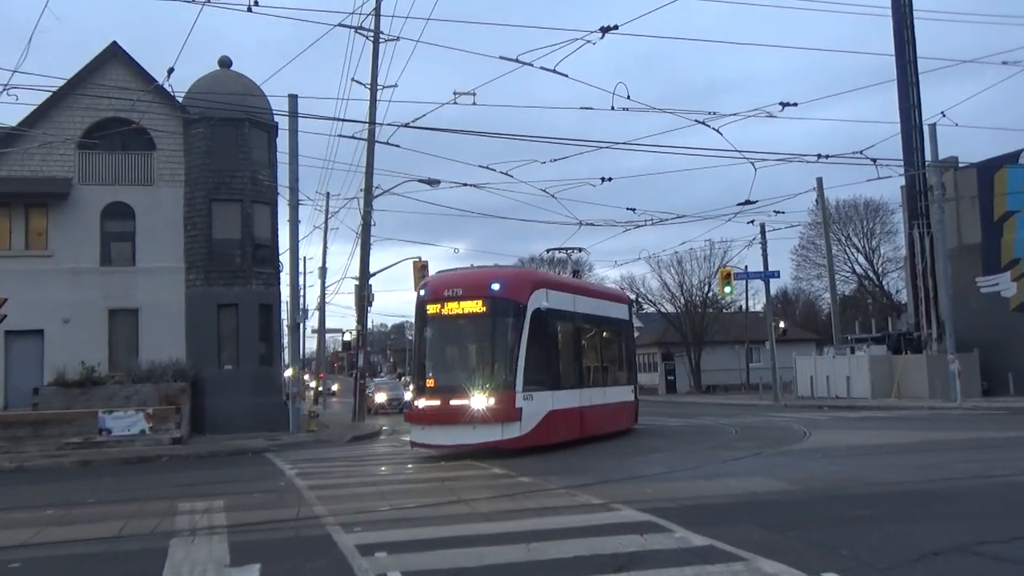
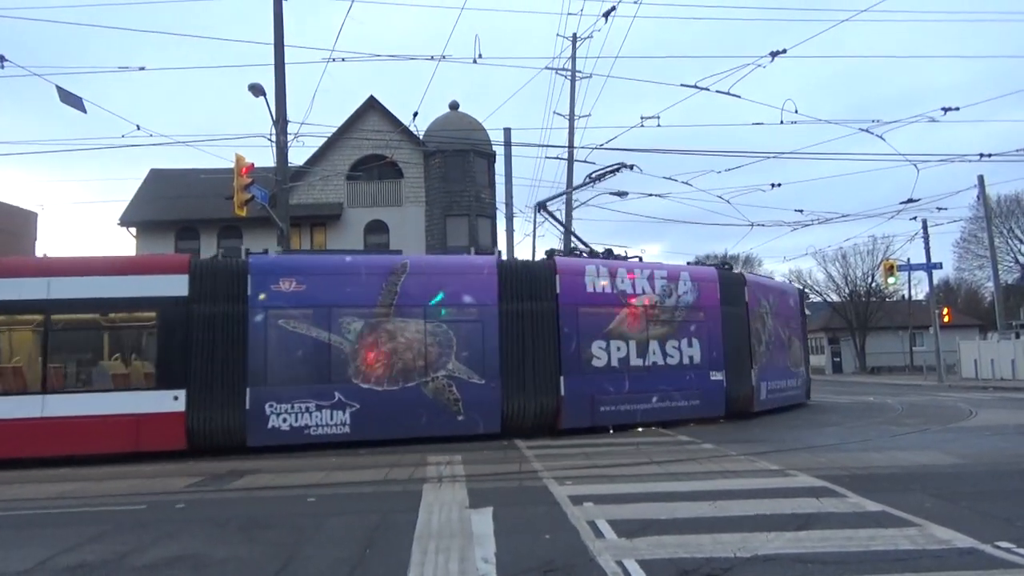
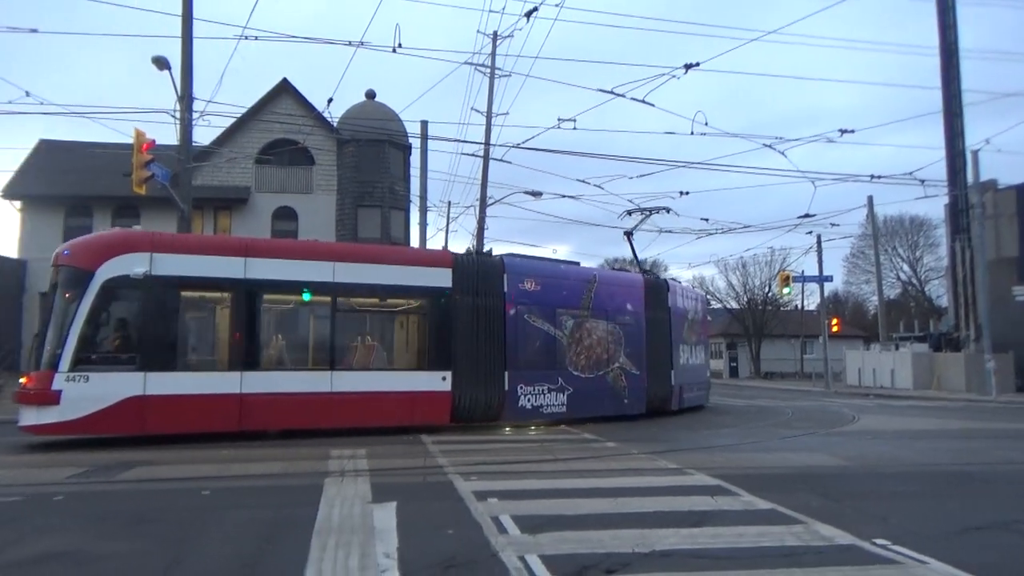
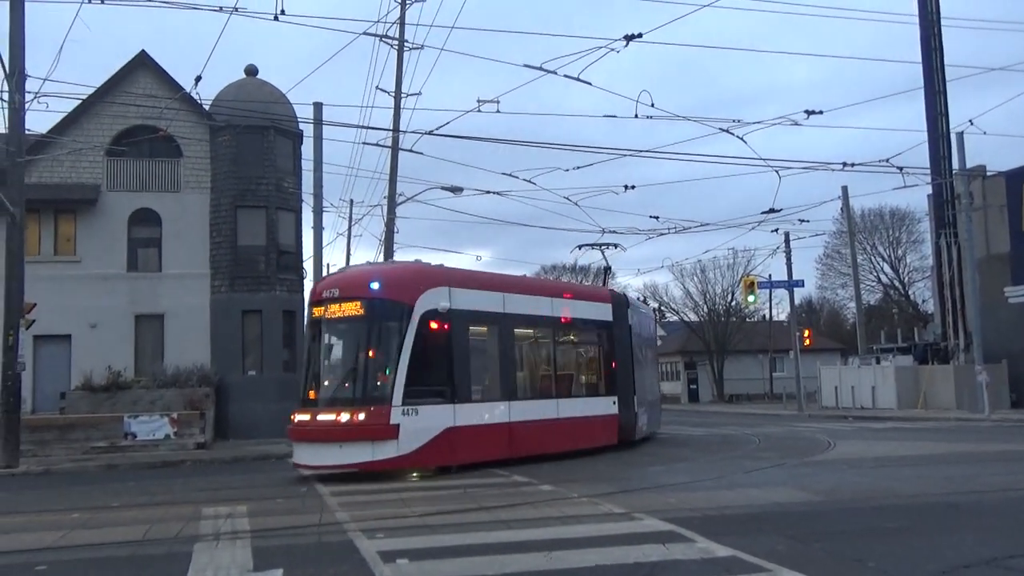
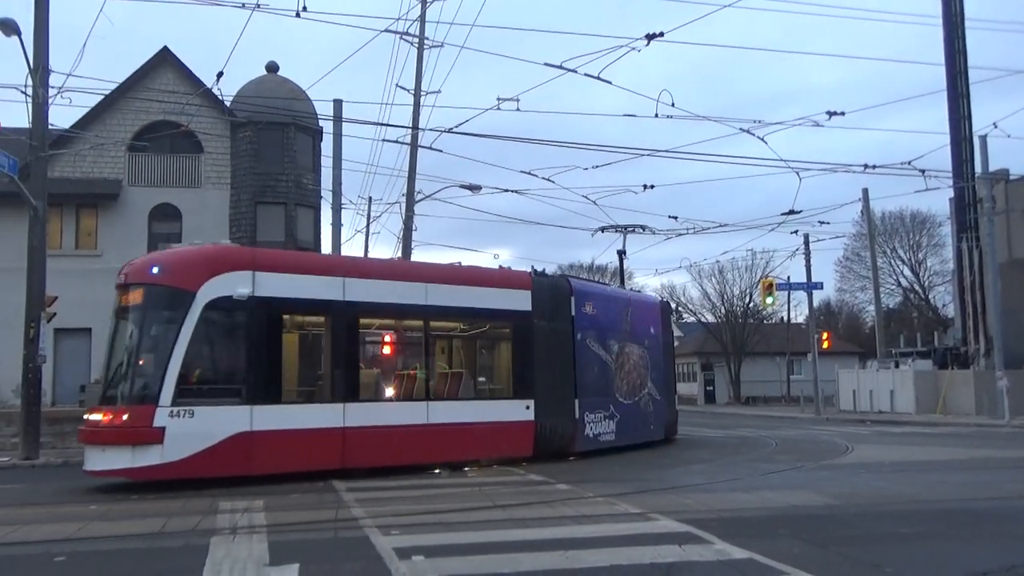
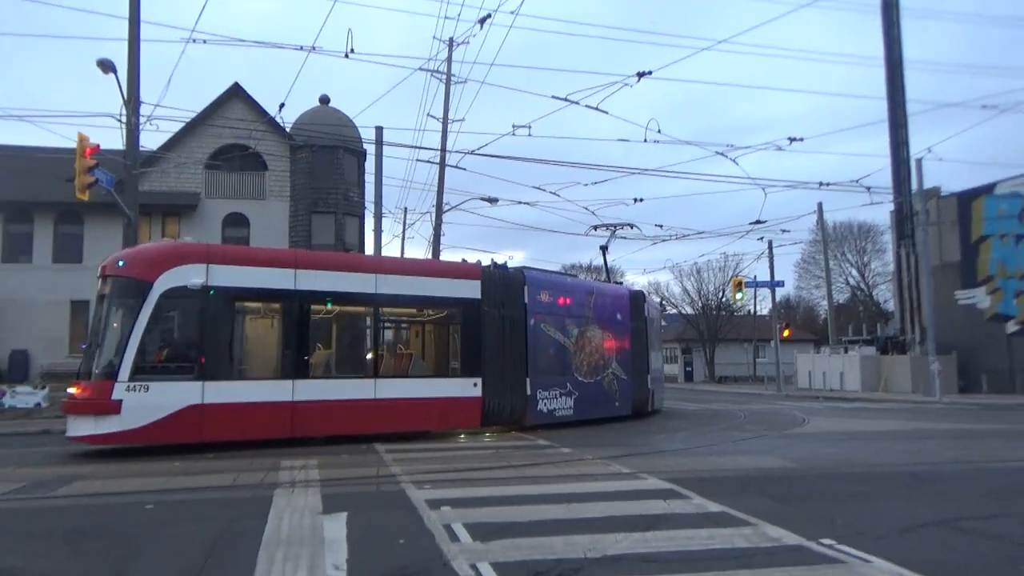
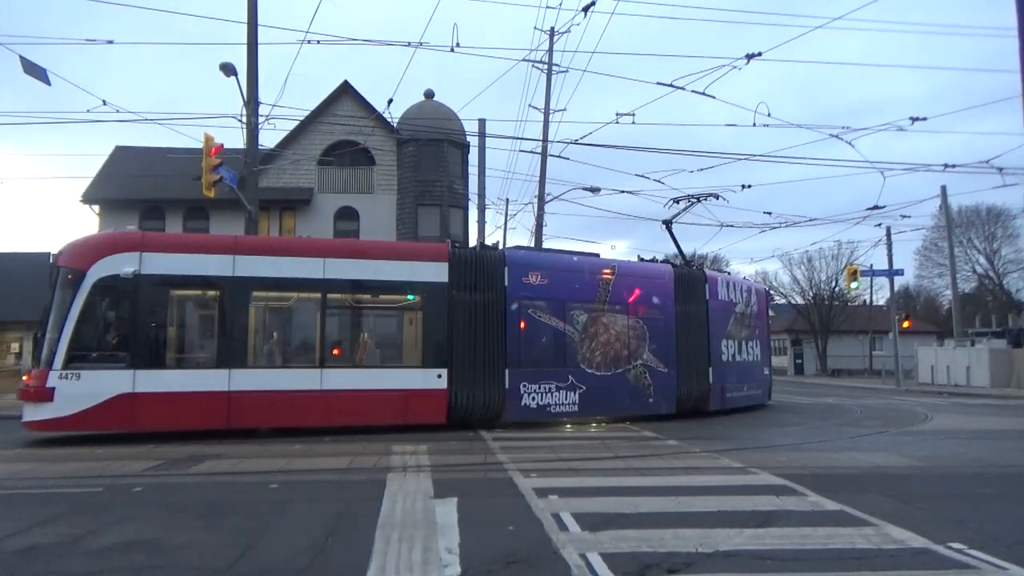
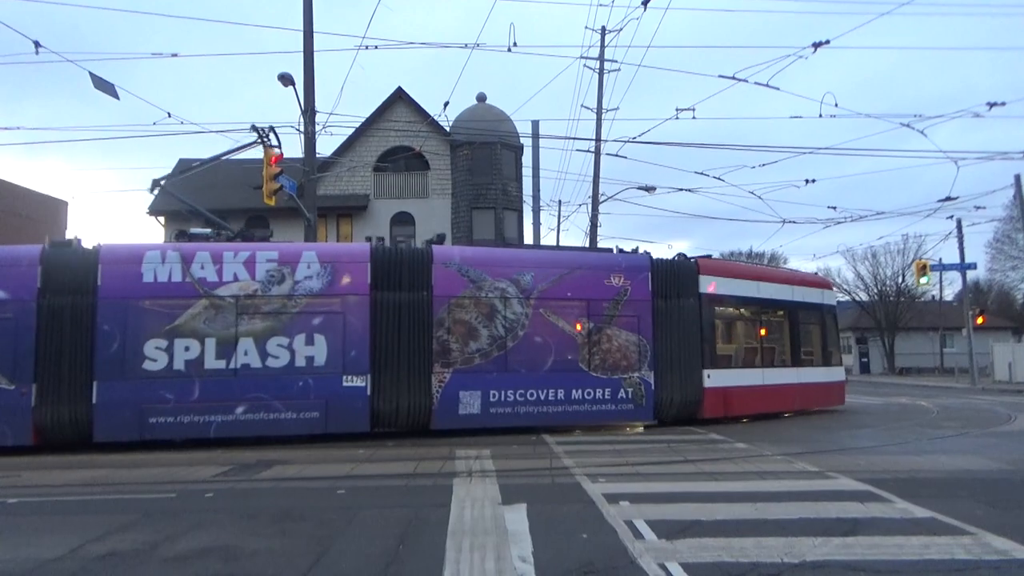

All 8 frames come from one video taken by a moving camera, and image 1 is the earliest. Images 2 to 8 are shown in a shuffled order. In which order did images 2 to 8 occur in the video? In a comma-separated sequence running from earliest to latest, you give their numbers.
4, 5, 6, 3, 7, 2, 8
